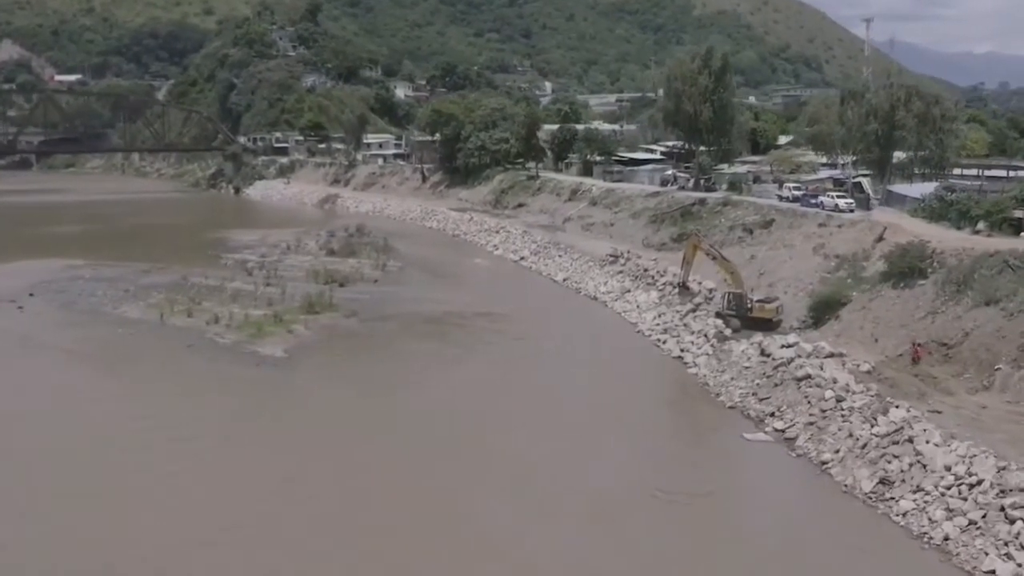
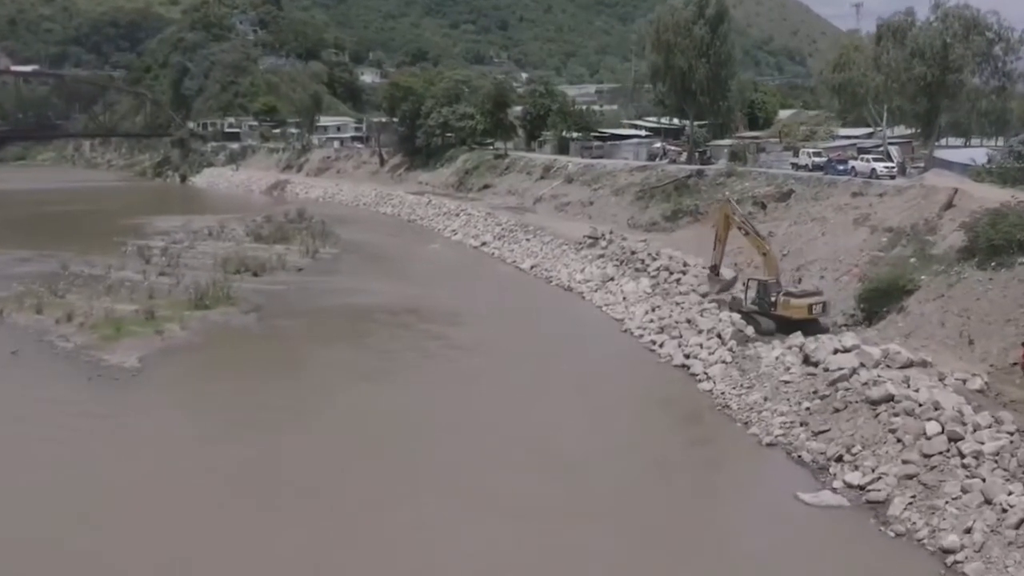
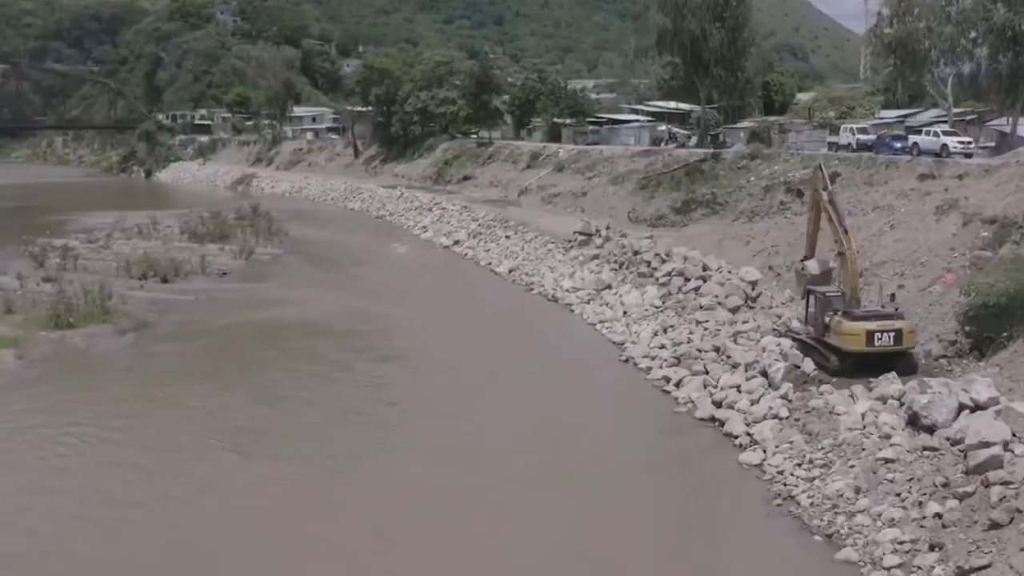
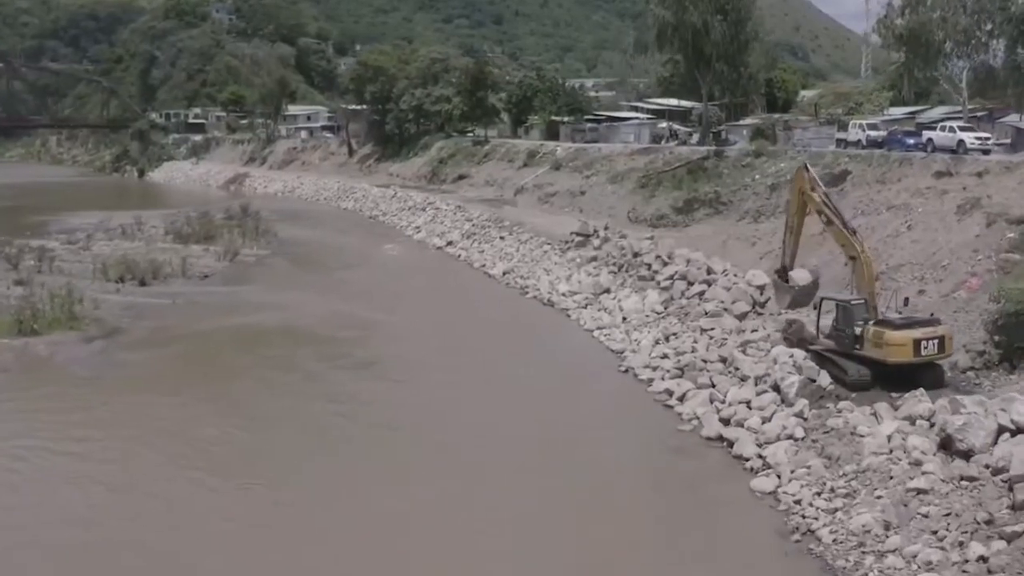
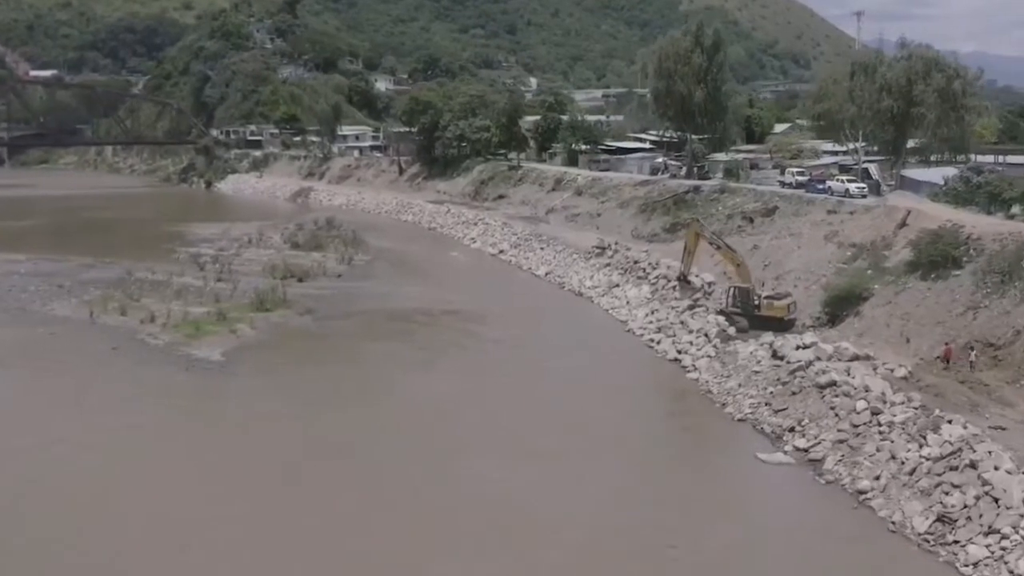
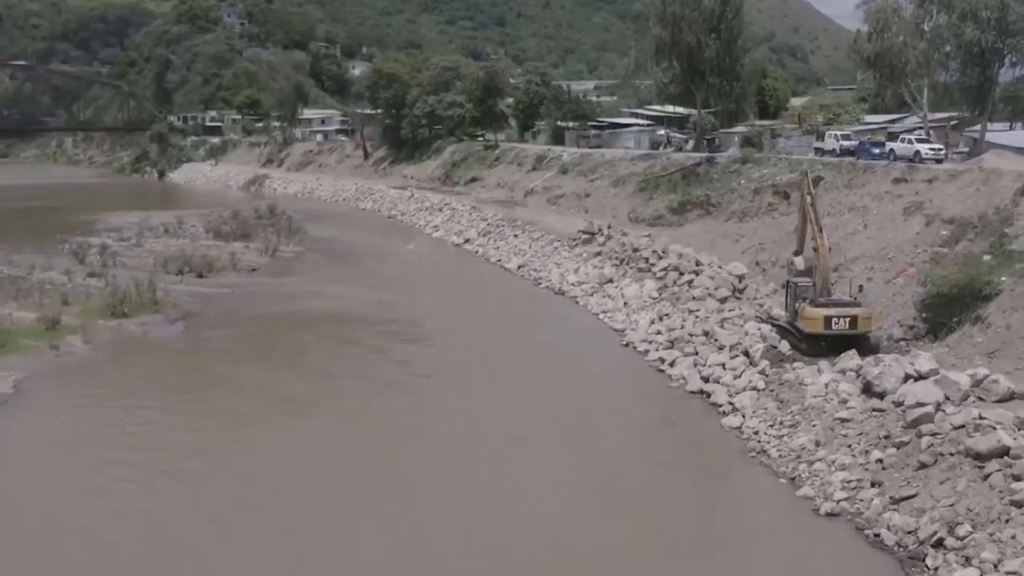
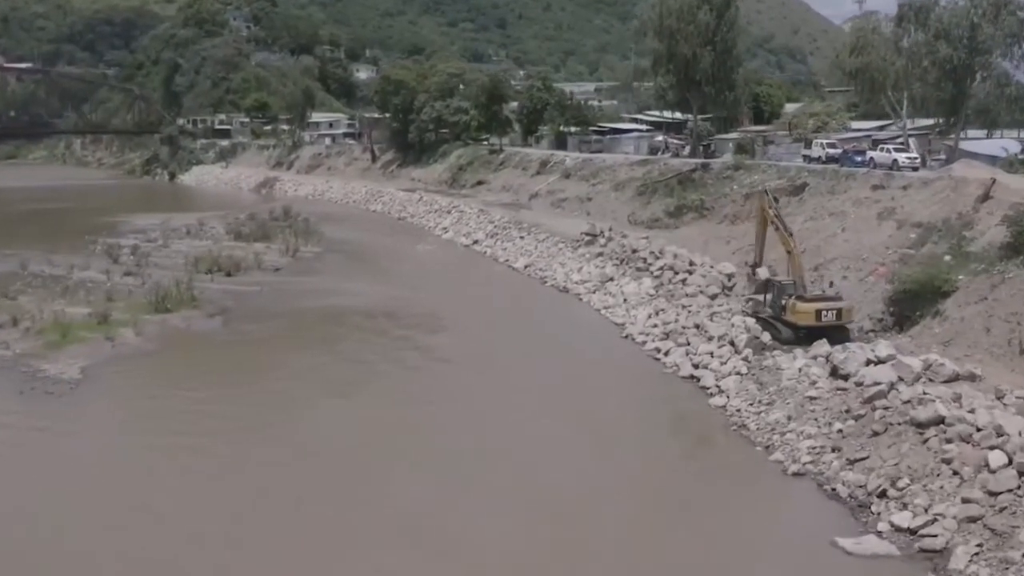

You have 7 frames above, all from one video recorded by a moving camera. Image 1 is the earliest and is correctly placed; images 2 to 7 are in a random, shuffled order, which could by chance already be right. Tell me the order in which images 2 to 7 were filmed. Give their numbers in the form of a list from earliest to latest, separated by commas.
5, 2, 7, 6, 3, 4
